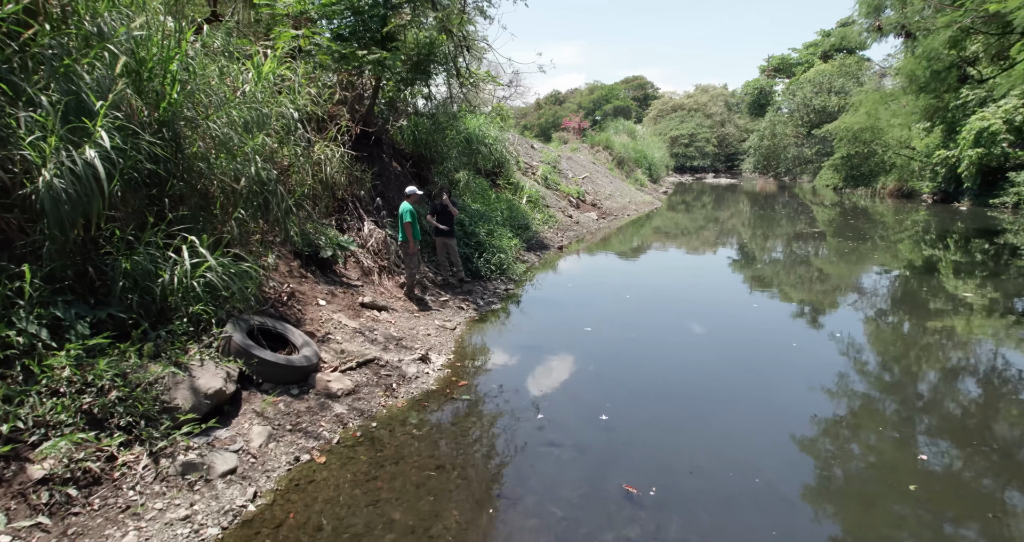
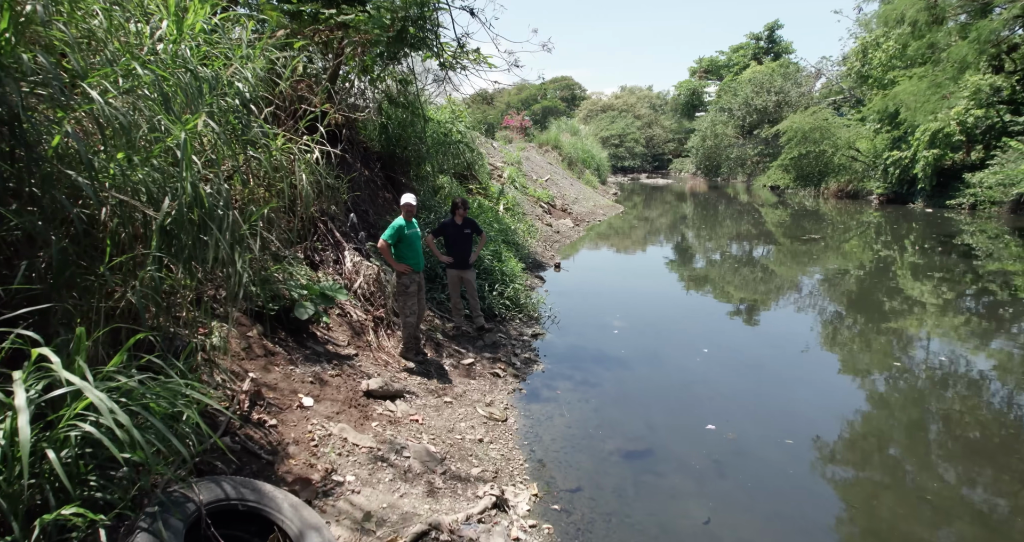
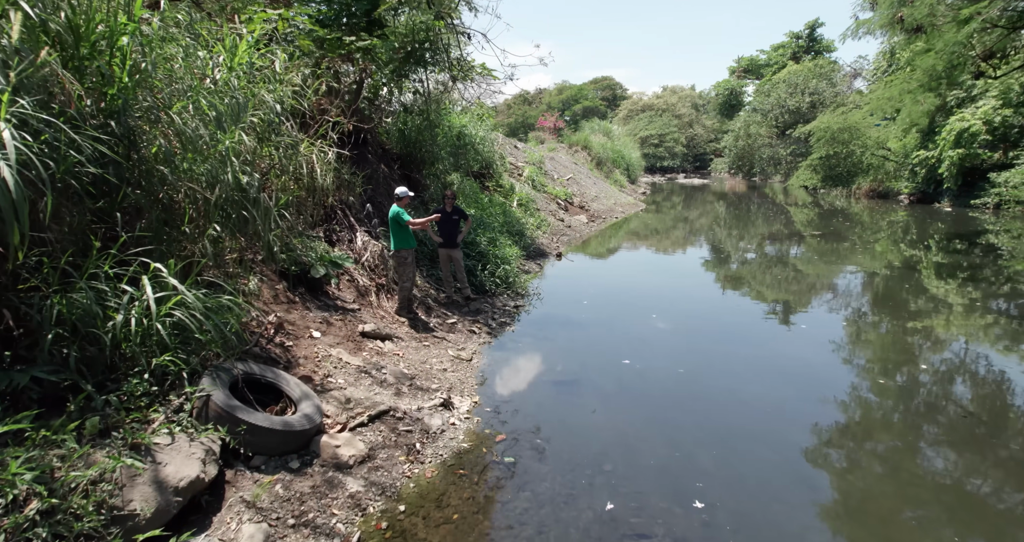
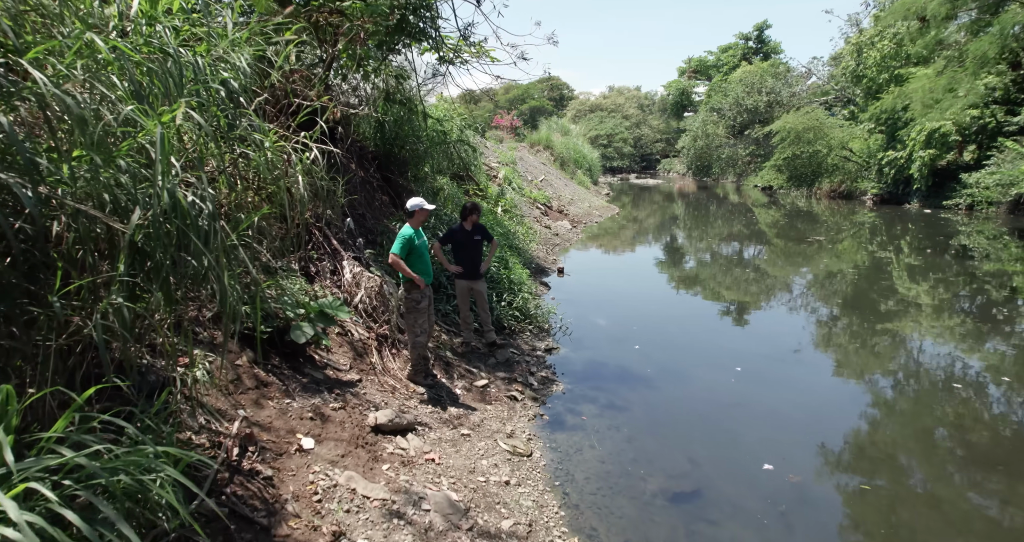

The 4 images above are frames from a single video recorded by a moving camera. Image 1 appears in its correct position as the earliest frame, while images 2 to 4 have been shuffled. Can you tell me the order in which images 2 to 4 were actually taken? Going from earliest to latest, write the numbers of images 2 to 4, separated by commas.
3, 2, 4
